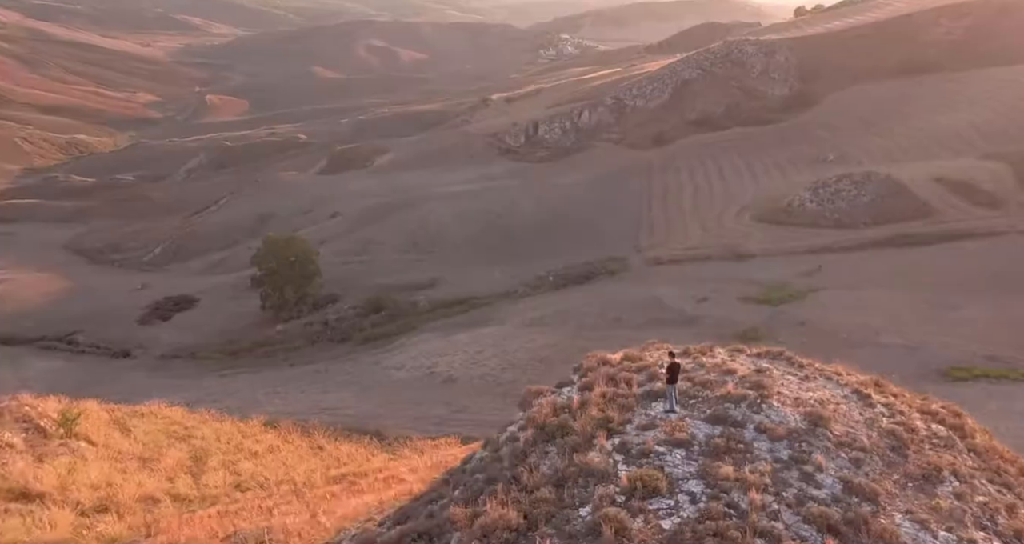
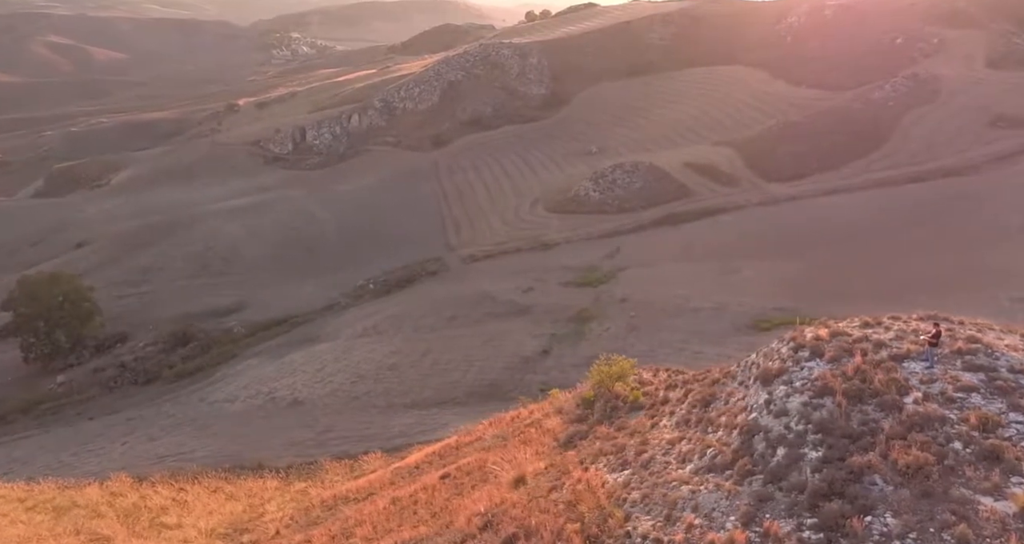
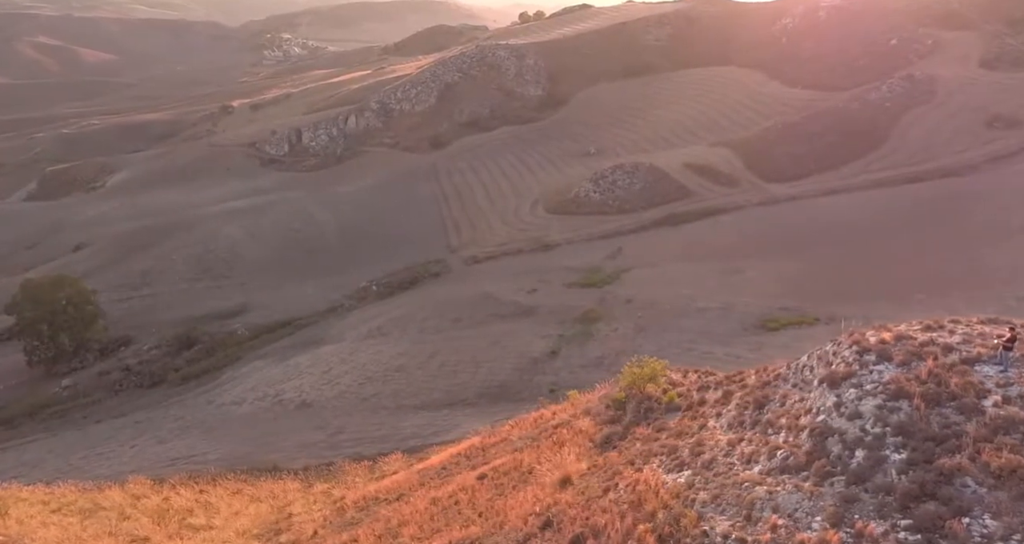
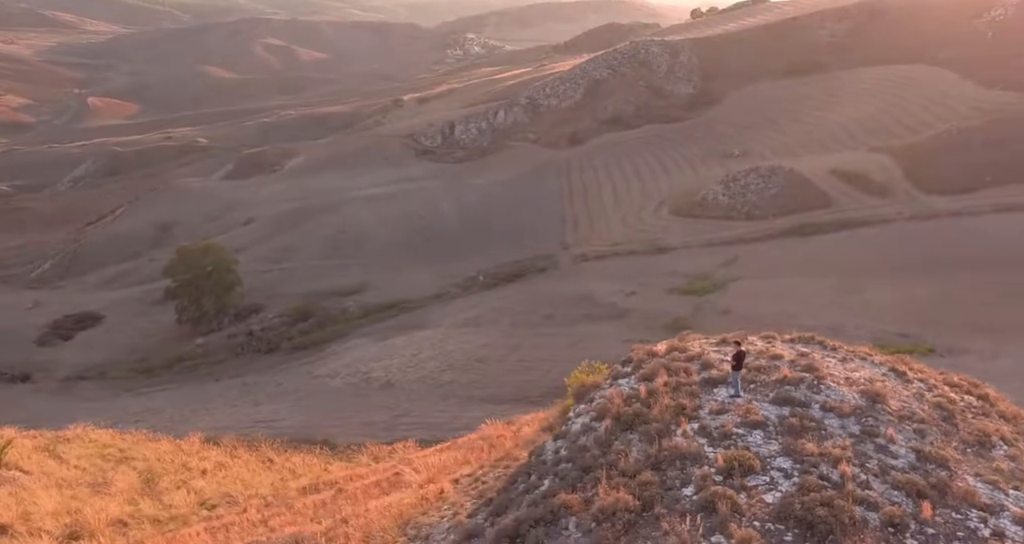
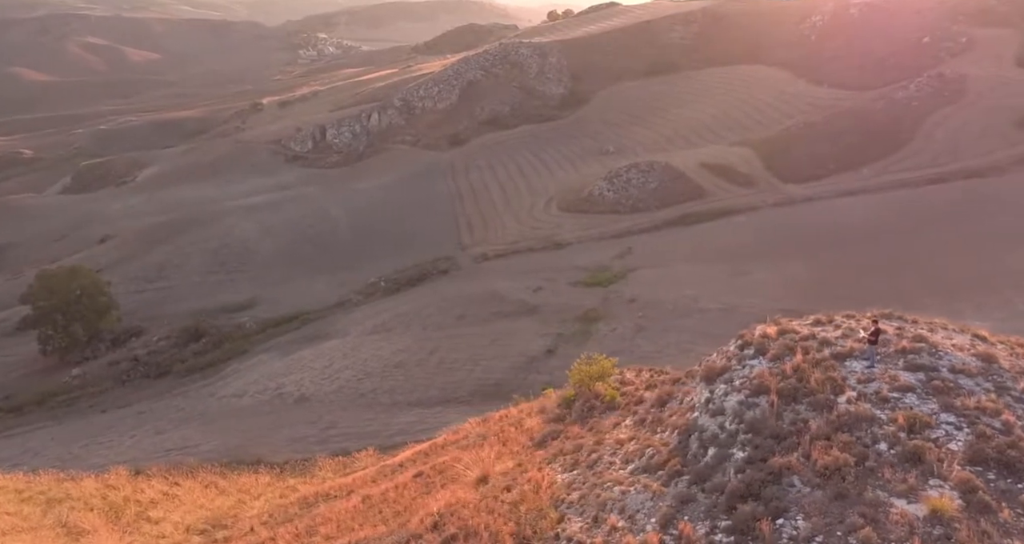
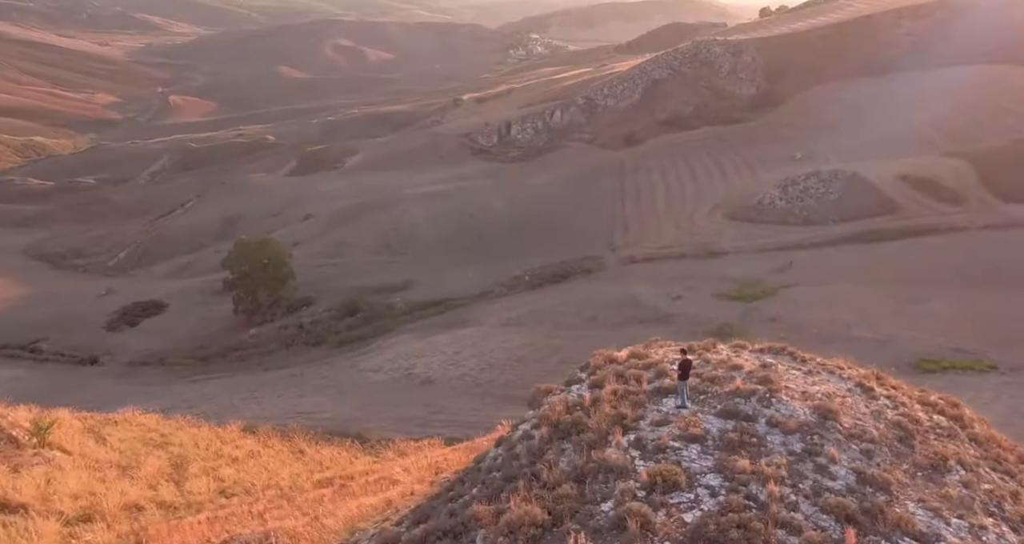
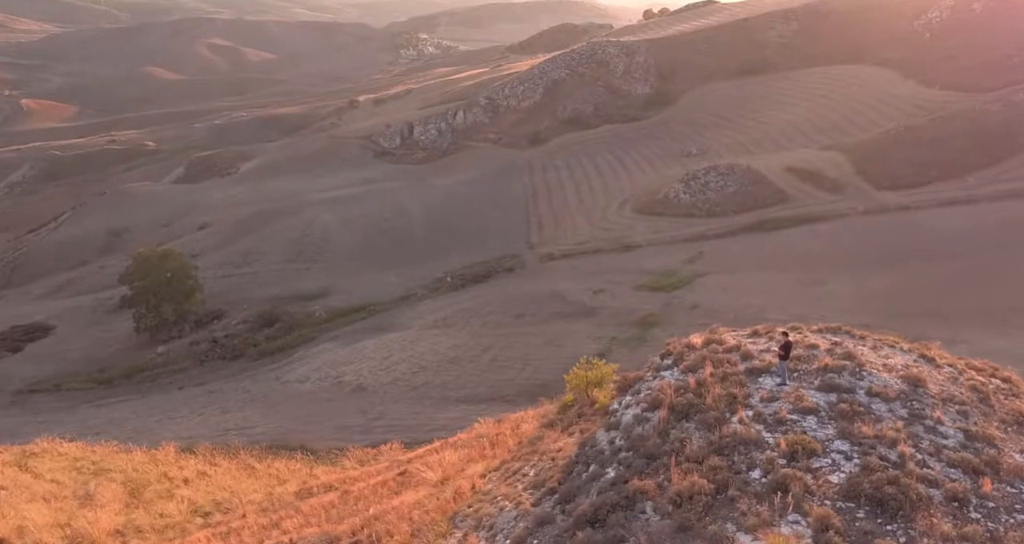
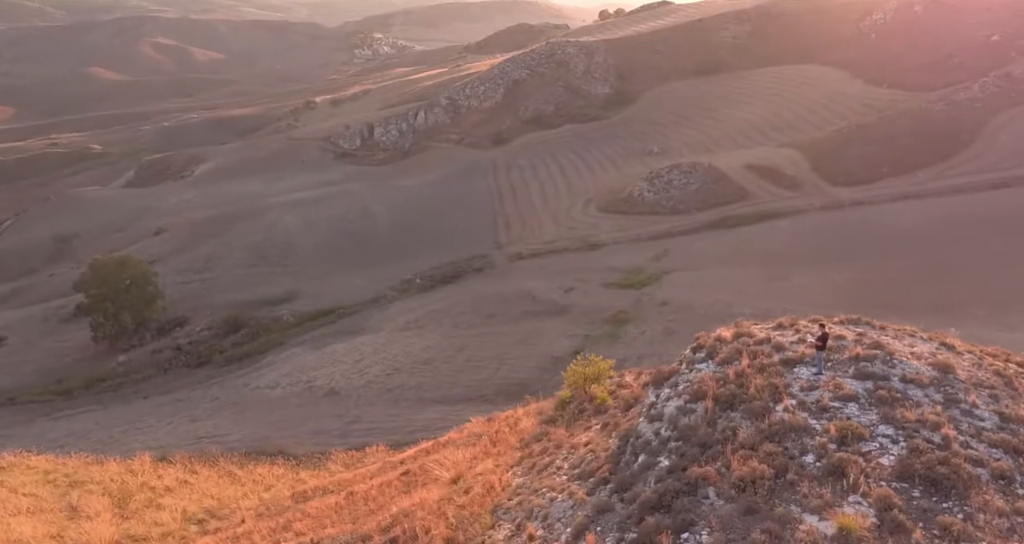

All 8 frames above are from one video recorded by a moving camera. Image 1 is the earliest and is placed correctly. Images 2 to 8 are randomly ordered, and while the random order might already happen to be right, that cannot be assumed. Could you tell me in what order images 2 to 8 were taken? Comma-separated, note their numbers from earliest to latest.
6, 4, 7, 8, 5, 2, 3
